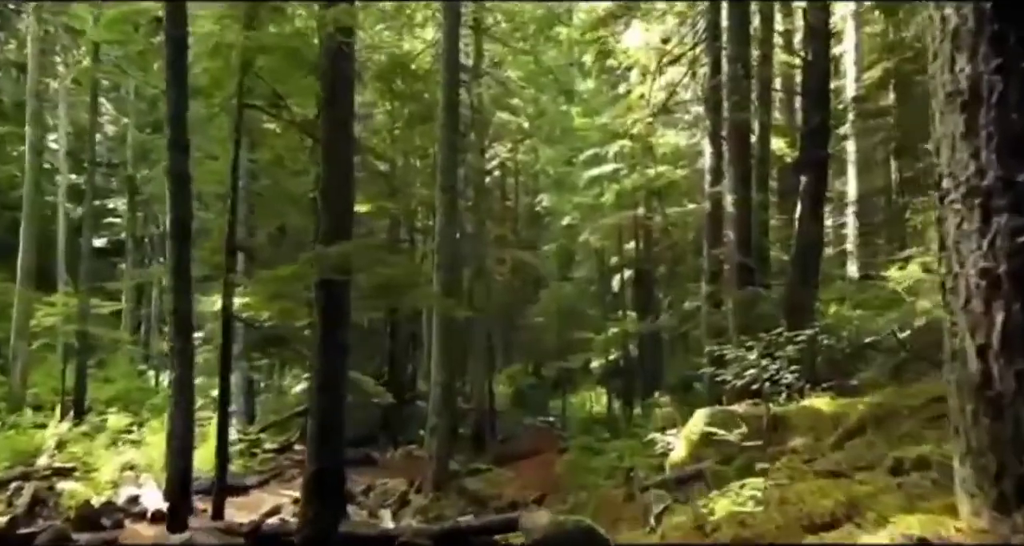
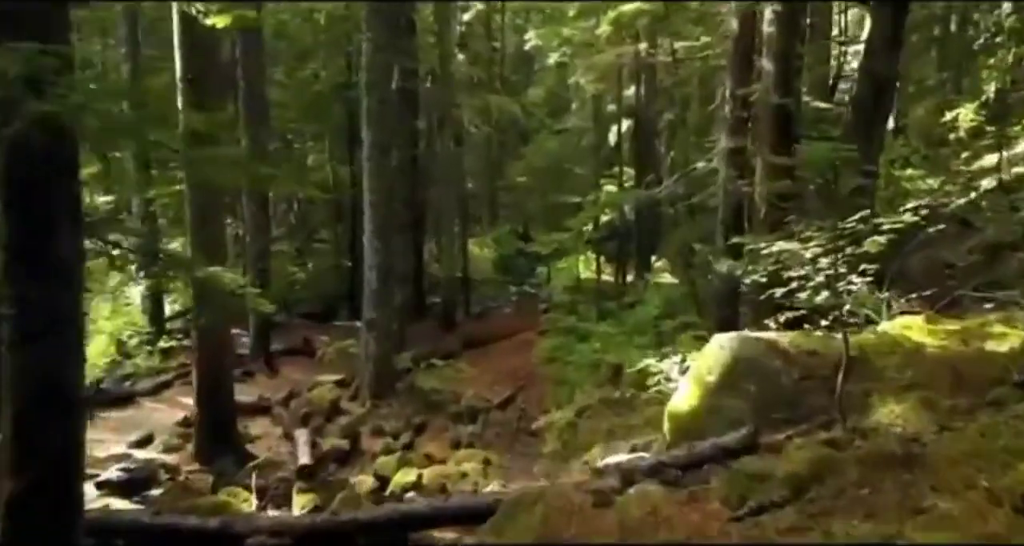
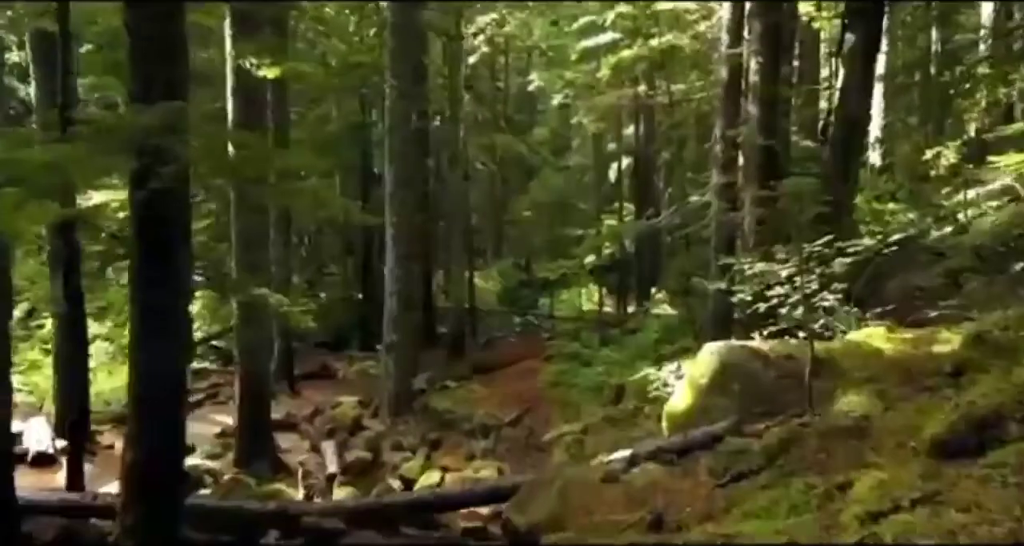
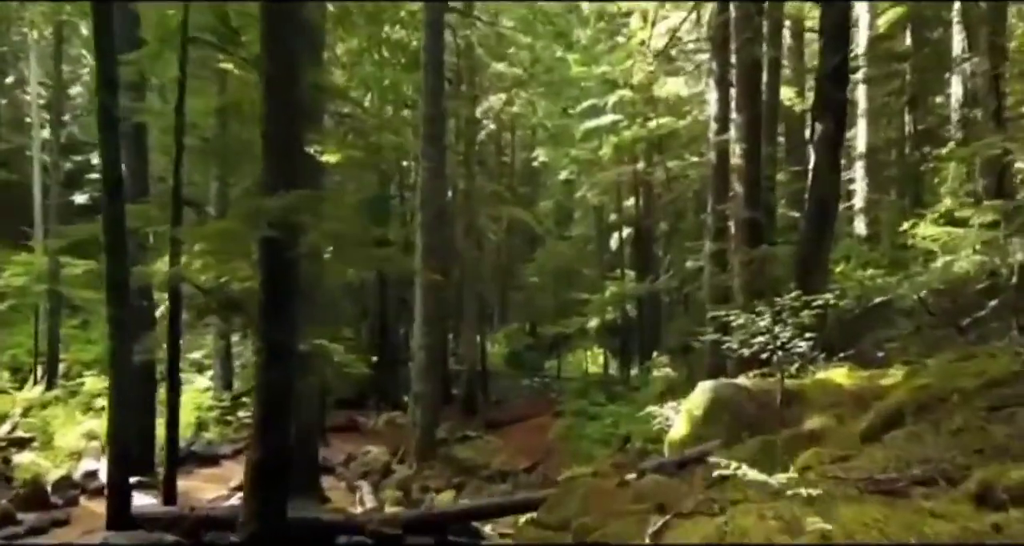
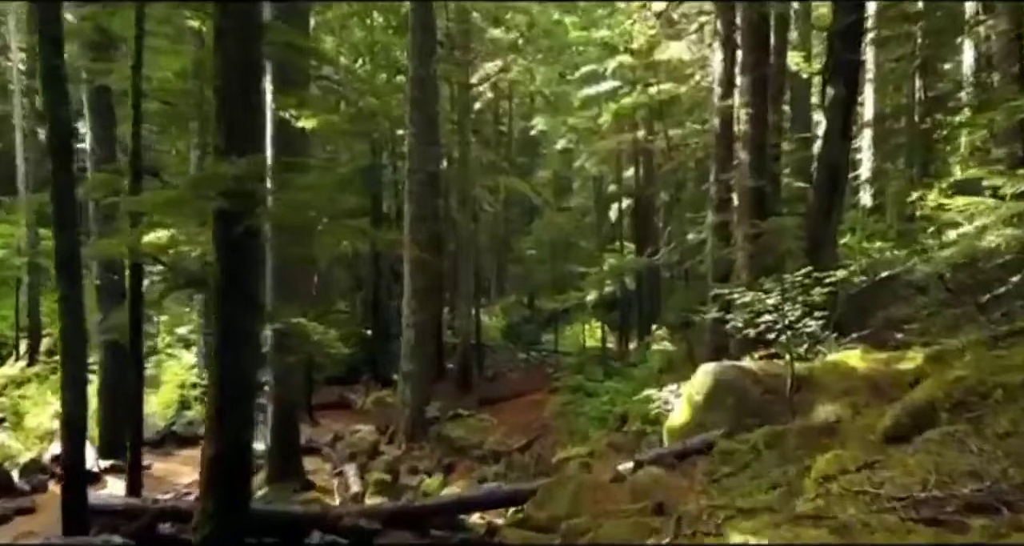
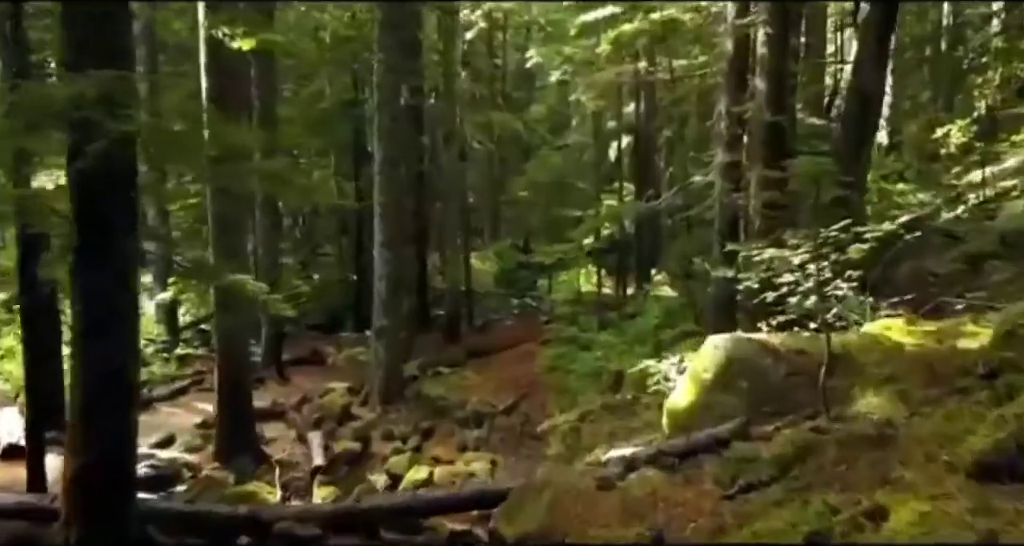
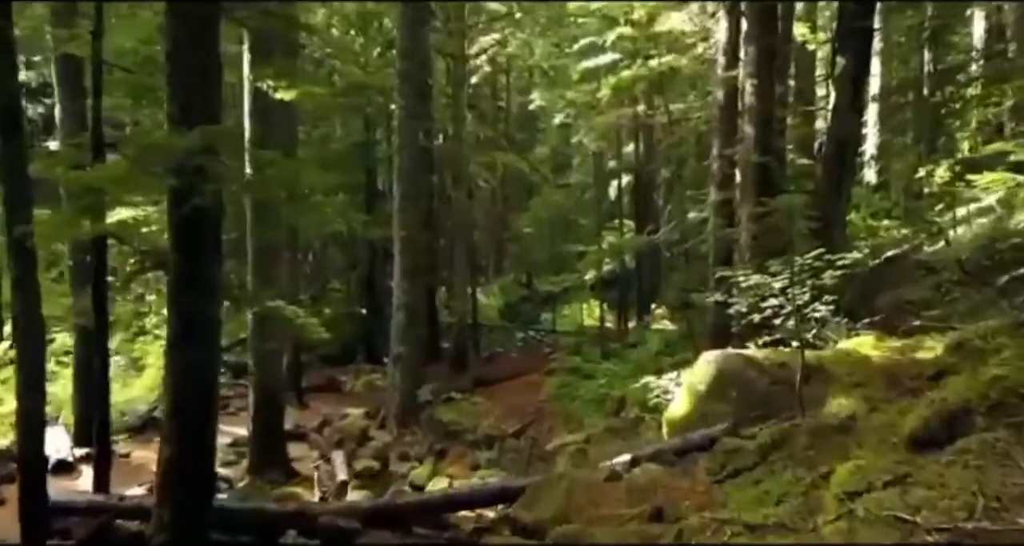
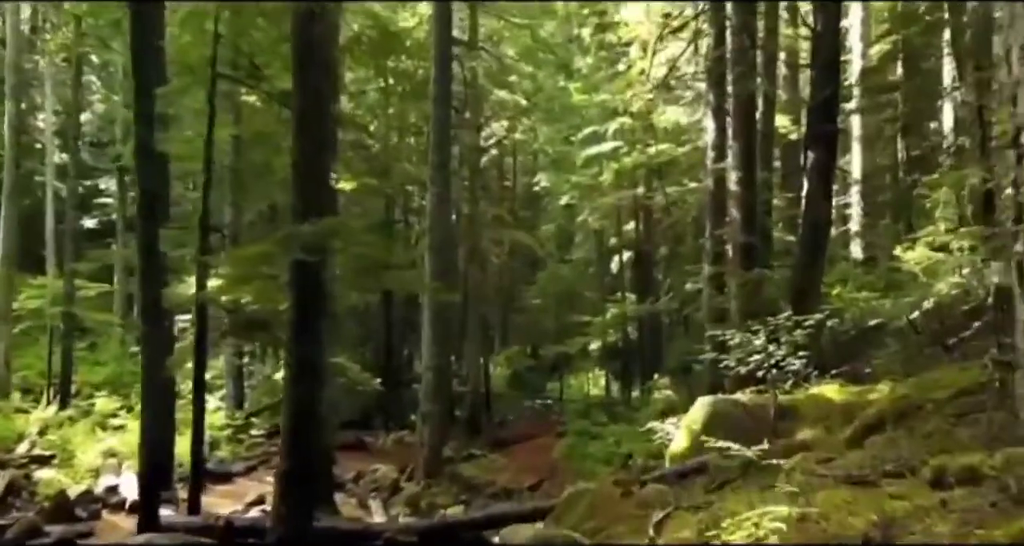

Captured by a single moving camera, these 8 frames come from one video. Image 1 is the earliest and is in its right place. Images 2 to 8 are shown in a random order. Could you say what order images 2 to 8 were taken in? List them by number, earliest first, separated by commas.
8, 4, 5, 7, 3, 6, 2
